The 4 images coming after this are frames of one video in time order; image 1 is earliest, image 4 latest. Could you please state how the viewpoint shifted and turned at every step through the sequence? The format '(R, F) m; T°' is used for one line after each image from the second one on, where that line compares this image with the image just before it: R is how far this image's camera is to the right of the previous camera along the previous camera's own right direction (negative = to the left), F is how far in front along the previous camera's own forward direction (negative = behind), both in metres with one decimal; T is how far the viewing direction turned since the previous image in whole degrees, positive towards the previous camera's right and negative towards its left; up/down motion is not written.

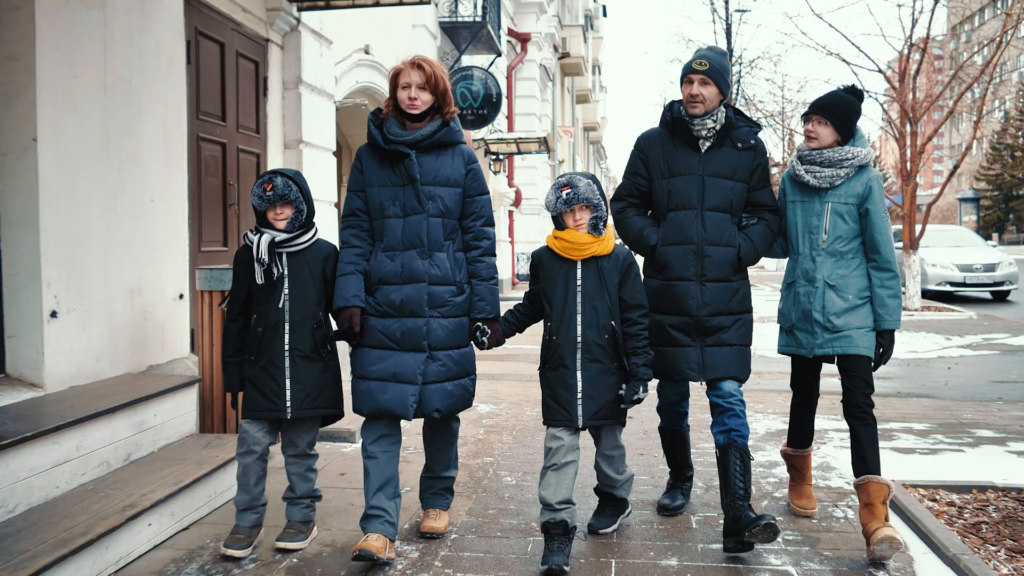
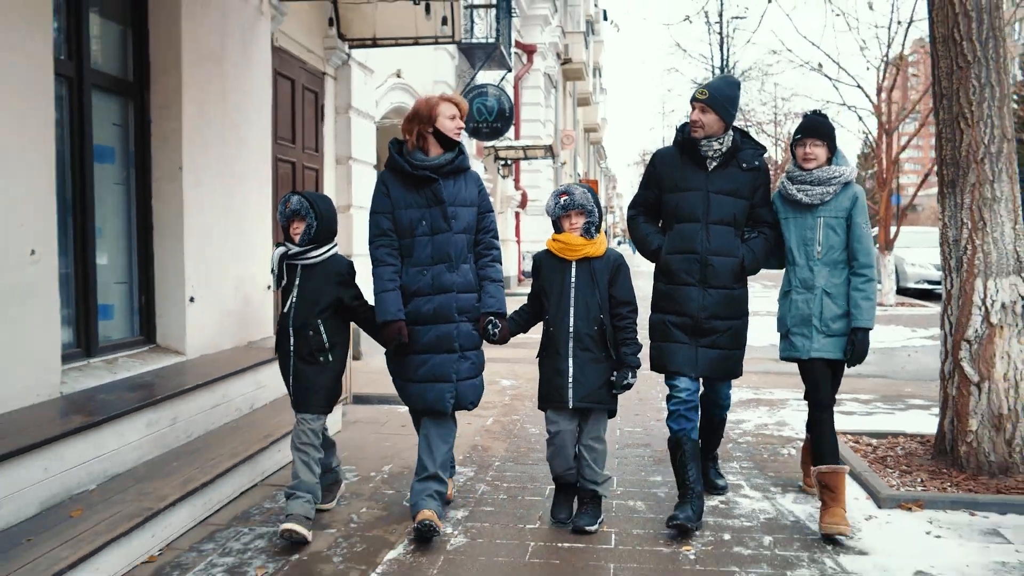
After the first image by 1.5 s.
(-0.1, -1.3) m; 0°
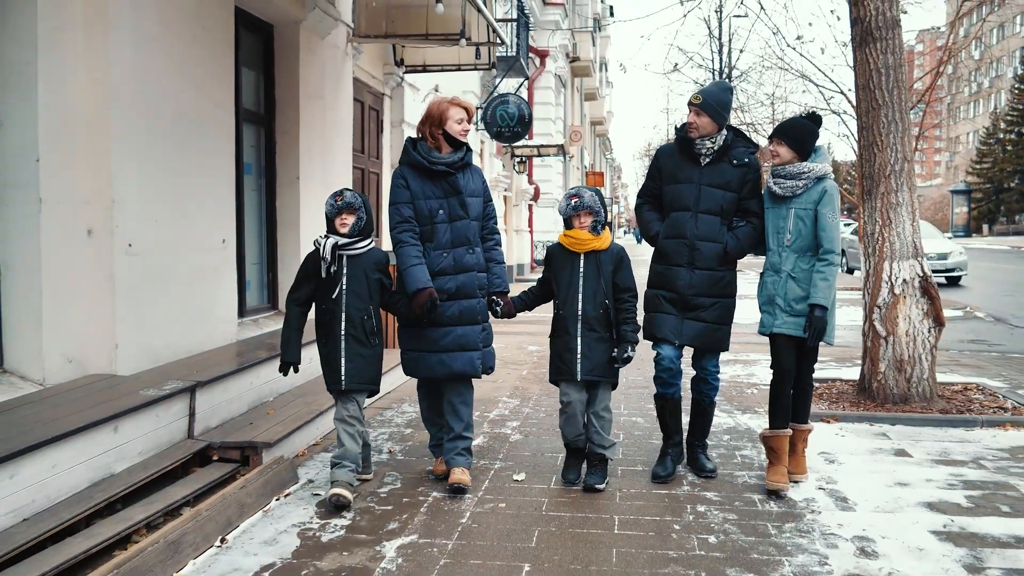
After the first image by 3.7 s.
(-0.2, -1.8) m; 0°
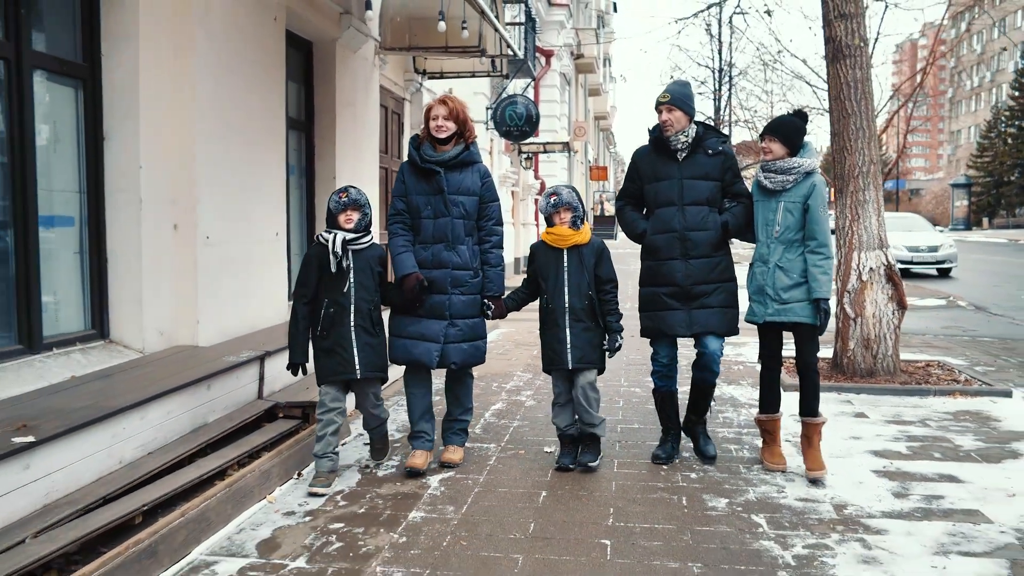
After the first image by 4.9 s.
(-0.1, -0.9) m; 0°
